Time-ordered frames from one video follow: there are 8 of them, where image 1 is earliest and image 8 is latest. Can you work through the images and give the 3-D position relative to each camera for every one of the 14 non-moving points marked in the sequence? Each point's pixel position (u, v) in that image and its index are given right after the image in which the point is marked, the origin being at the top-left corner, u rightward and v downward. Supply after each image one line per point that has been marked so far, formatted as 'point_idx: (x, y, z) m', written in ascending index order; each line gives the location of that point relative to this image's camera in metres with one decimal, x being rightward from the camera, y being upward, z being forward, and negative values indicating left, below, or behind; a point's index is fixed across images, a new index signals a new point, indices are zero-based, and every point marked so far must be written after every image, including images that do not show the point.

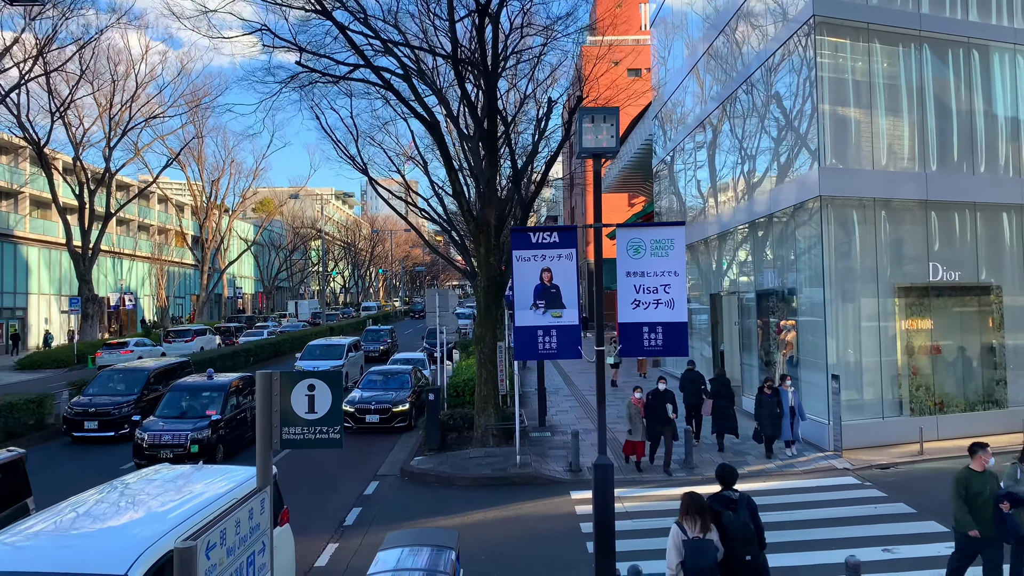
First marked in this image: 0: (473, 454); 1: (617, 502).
0: (-0.9, -3.8, +14.8) m
1: (+1.8, -3.6, +10.9) m
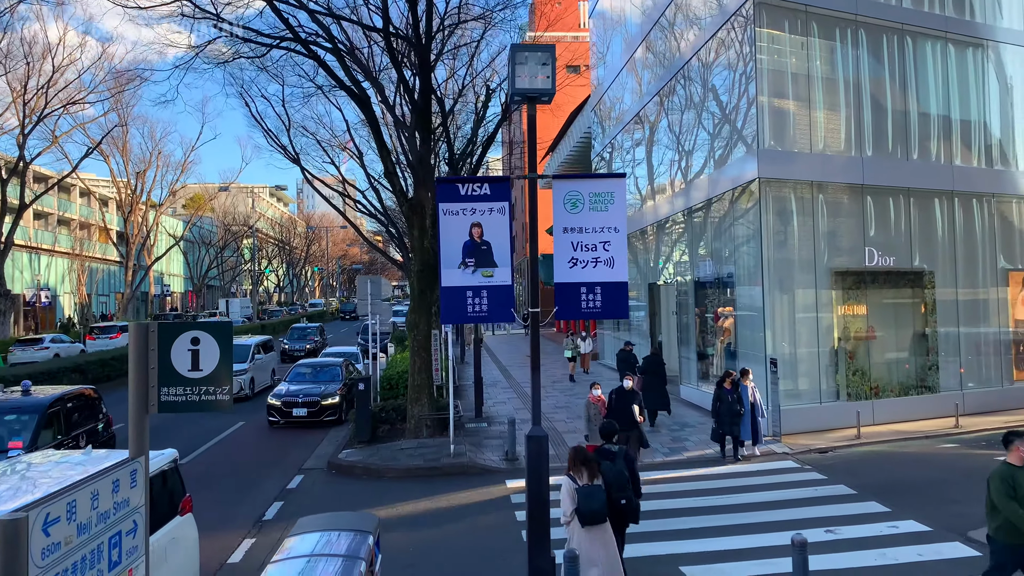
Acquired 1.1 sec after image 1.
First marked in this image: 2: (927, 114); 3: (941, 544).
0: (-2.3, -3.4, +14.0) m
1: (+0.7, -3.2, +10.4) m
2: (+9.6, +4.1, +14.8) m
3: (+4.6, -2.7, +7.0) m
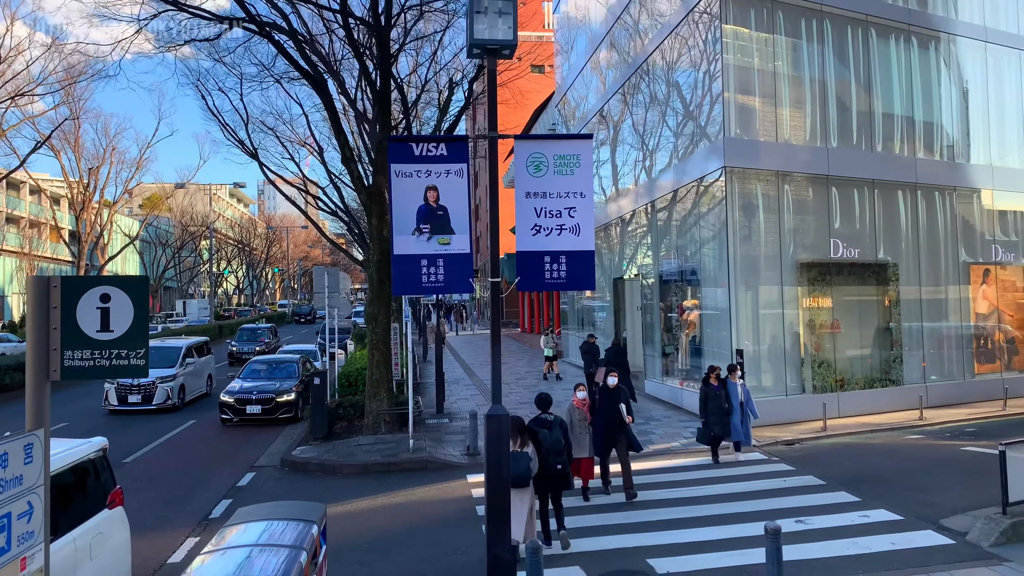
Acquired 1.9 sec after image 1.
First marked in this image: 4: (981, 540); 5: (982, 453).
0: (-3.1, -3.2, +13.4) m
1: (+0.1, -3.0, +10.0) m
2: (+8.8, +4.2, +14.9) m
3: (+4.2, -2.5, +6.8) m
4: (+4.6, -2.5, +6.4) m
5: (+6.7, -2.4, +9.2) m
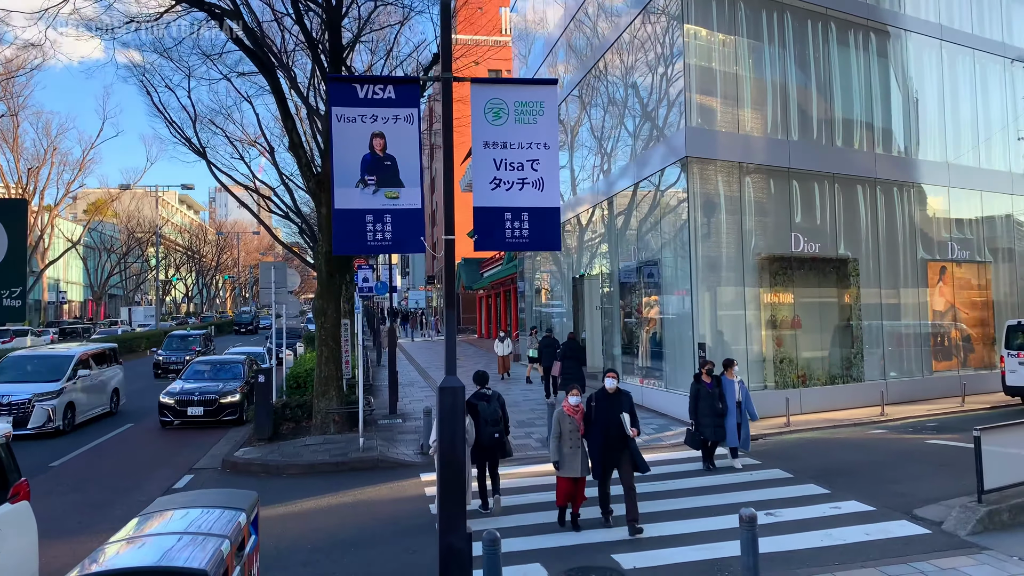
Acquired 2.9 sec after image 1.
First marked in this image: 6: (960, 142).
0: (-4.0, -3.0, +12.7) m
1: (-0.5, -2.8, +9.4) m
2: (+7.9, +4.2, +15.0) m
3: (+3.8, -2.4, +6.5) m
4: (+4.2, -2.3, +6.1) m
5: (+6.1, -2.2, +9.1) m
6: (+11.3, +3.8, +16.2) m
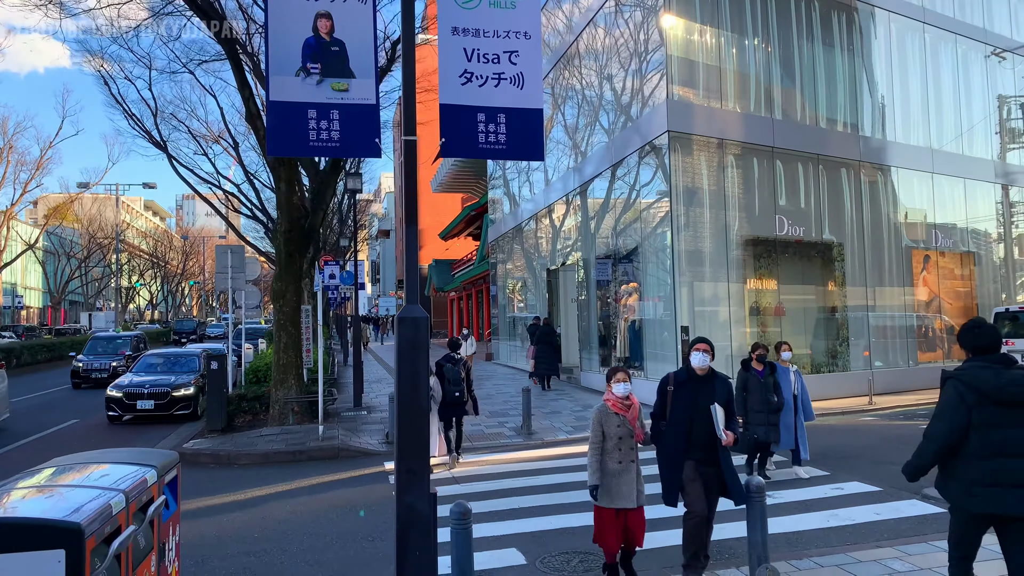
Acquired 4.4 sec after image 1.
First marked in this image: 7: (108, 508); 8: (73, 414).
0: (-4.5, -2.6, +11.8) m
1: (-0.9, -2.4, +8.7) m
2: (+7.4, +4.4, +14.8) m
3: (+3.5, -2.0, +6.0) m
4: (+4.0, -1.9, +5.6) m
5: (+5.8, -1.9, +8.6) m
6: (+10.7, +3.9, +16.1) m
7: (-1.6, -0.9, +2.7) m
8: (-11.6, -3.2, +17.0) m
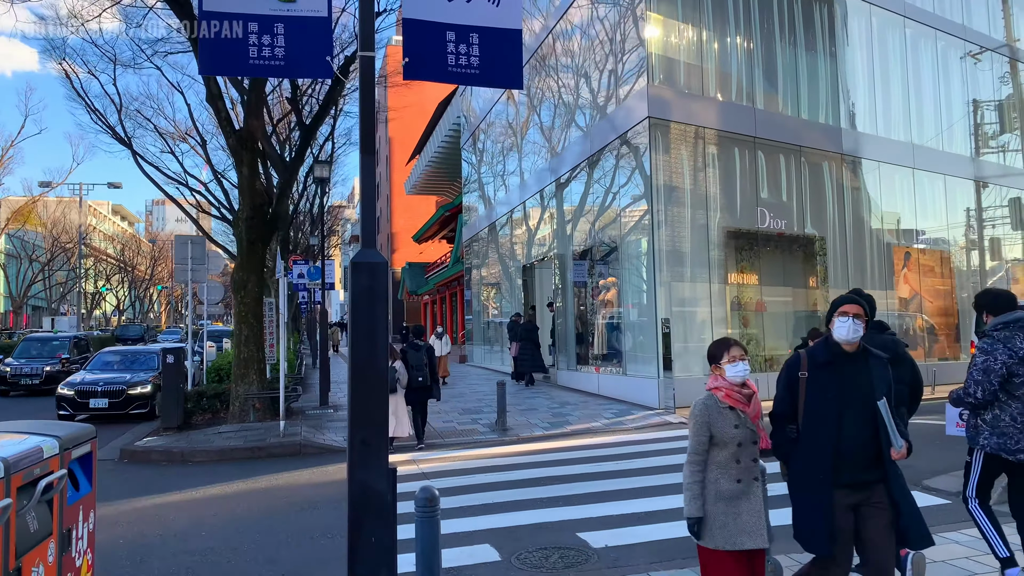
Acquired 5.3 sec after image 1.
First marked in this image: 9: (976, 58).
0: (-4.9, -2.4, +11.1) m
1: (-1.2, -2.2, +8.1) m
2: (+6.8, +4.4, +14.6) m
3: (+3.3, -1.8, +5.6) m
4: (+3.8, -1.7, +5.3) m
5: (+5.4, -1.8, +8.4) m
6: (+10.1, +3.9, +16.1) m
7: (-1.7, -0.6, +2.1) m
8: (-12.2, -3.1, +16.0) m
9: (+12.4, +6.2, +17.2) m
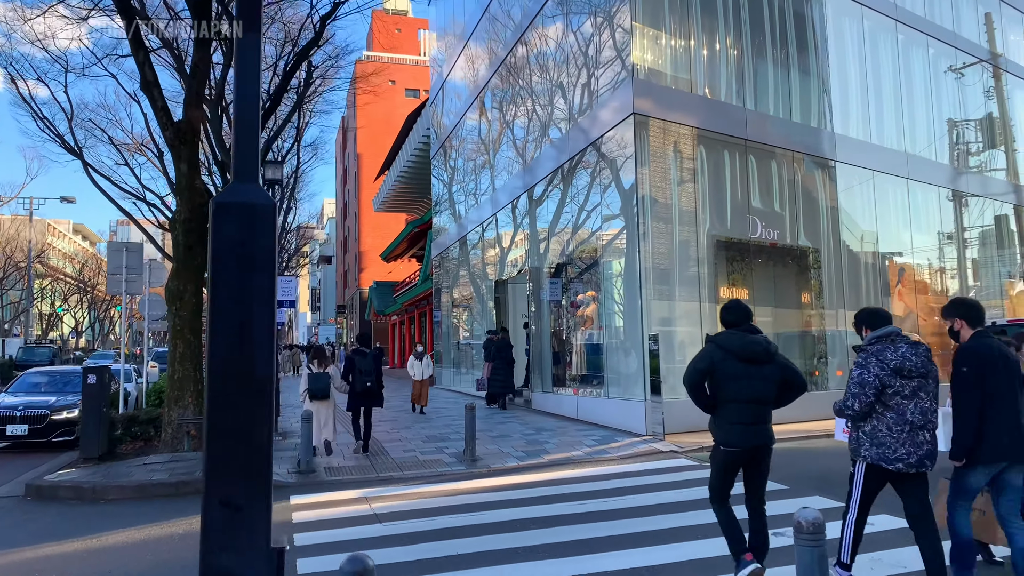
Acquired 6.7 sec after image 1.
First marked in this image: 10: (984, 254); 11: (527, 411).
0: (-5.4, -2.6, +9.7) m
1: (-1.5, -2.3, +6.9) m
2: (+6.3, +4.0, +14.0) m
3: (+3.1, -1.8, +4.6) m
4: (+3.6, -1.7, +4.3) m
5: (+5.1, -1.9, +7.5) m
6: (+9.5, +3.4, +15.6) m
7: (-1.8, -0.5, +0.9) m
8: (-12.9, -3.3, +14.2) m
9: (+11.7, +5.6, +16.9) m
10: (+12.5, +0.9, +17.2) m
11: (+0.3, -3.1, +16.0) m
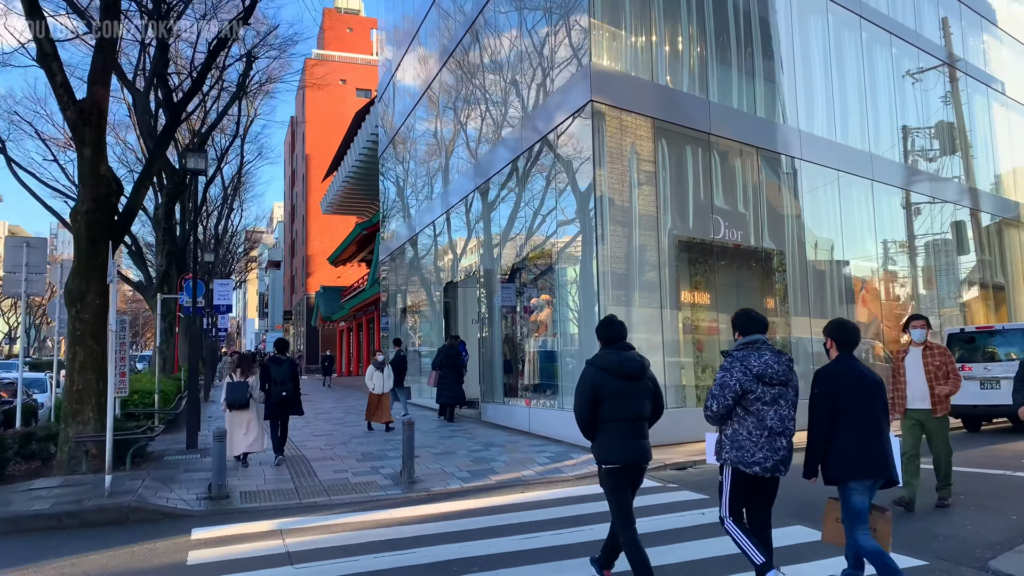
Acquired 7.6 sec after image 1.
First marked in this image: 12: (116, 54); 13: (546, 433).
0: (-6.1, -2.6, +8.4) m
1: (-2.1, -2.3, +5.9) m
2: (+5.2, +3.9, +13.6) m
3: (+2.7, -1.8, +3.9) m
4: (+3.2, -1.7, +3.6) m
5: (+4.5, -2.0, +6.9) m
6: (+8.3, +3.3, +15.4) m
7: (-1.9, -0.4, -0.1) m
8: (-14.0, -3.3, +12.4) m
9: (+10.5, +5.4, +16.9) m
10: (+11.3, +0.7, +17.2) m
11: (-0.8, -3.1, +15.1) m
12: (-5.7, +3.4, +9.3) m
13: (+0.6, -2.7, +12.2) m
